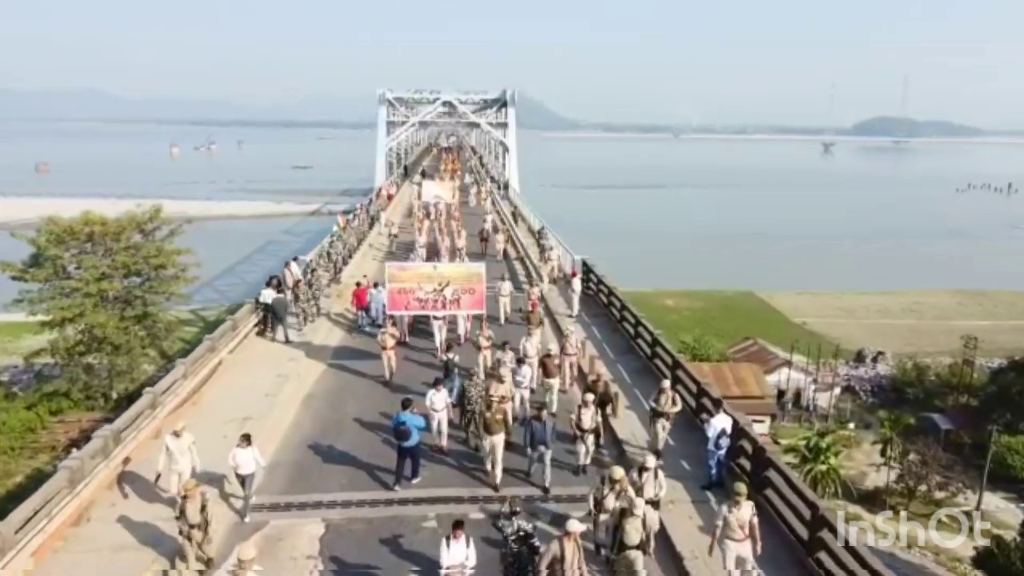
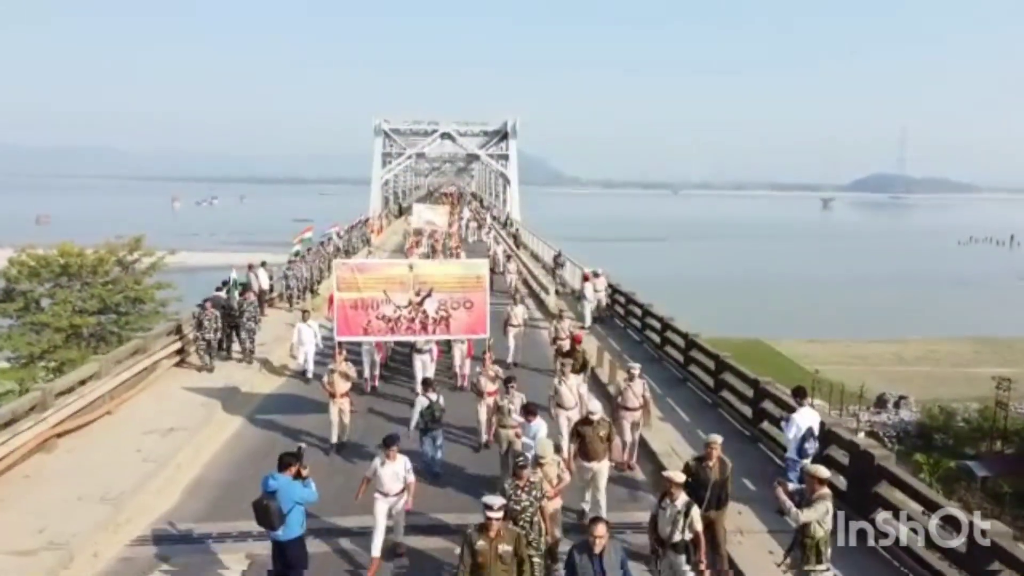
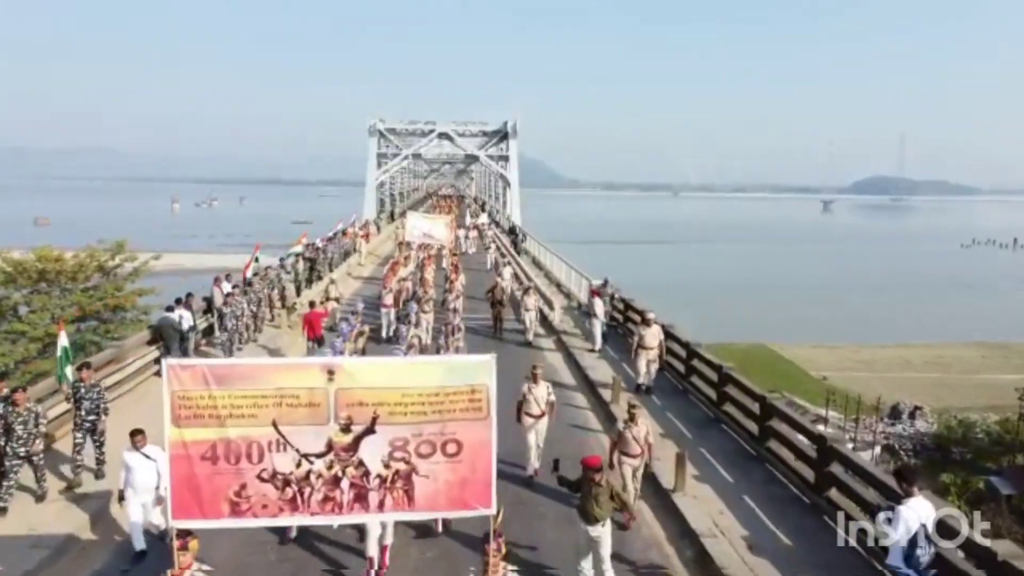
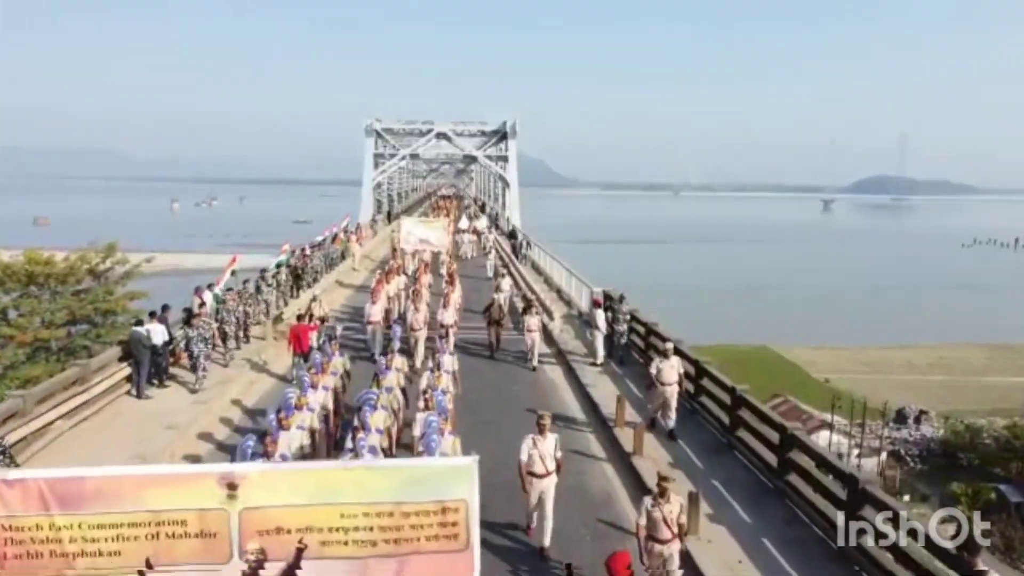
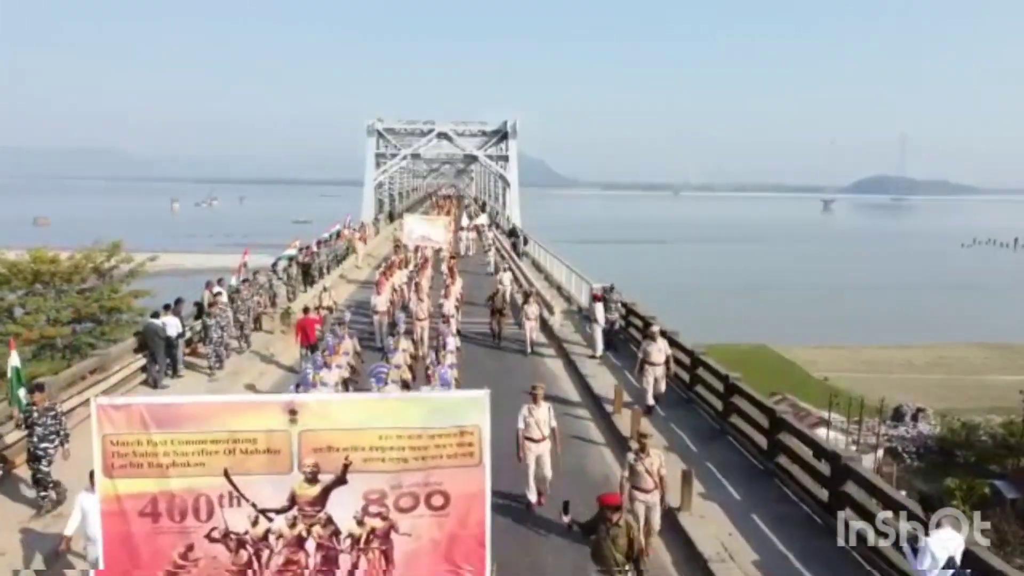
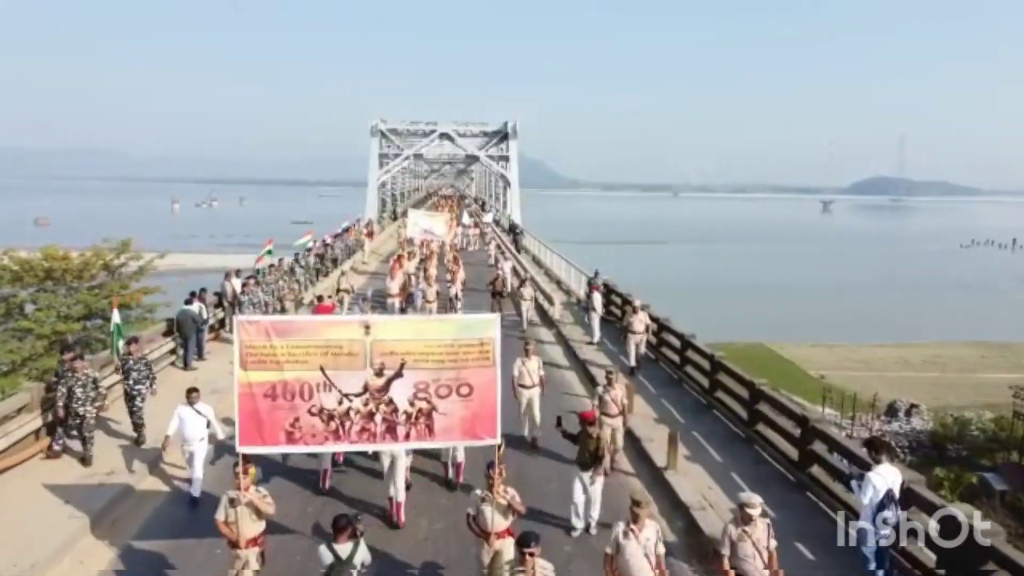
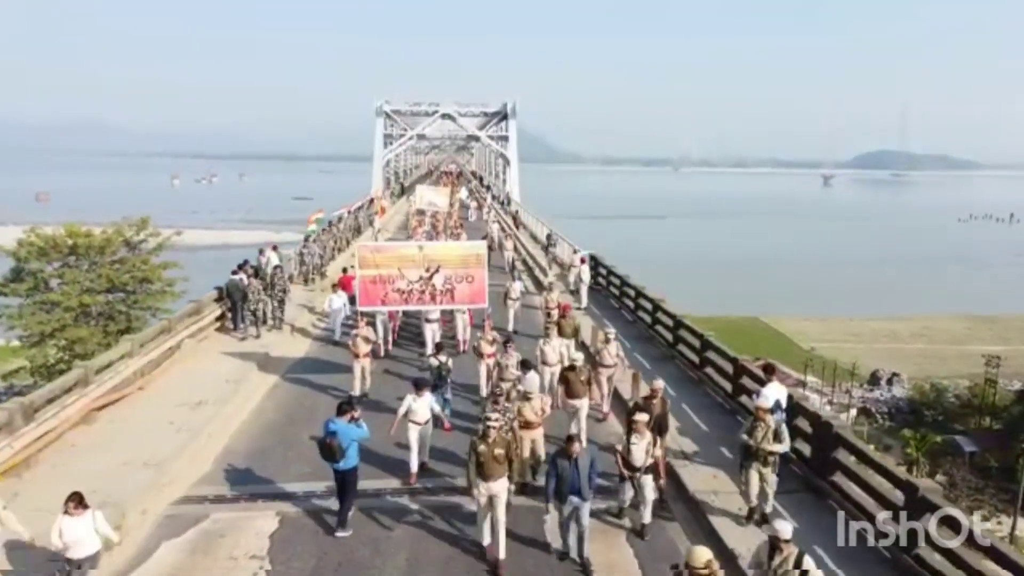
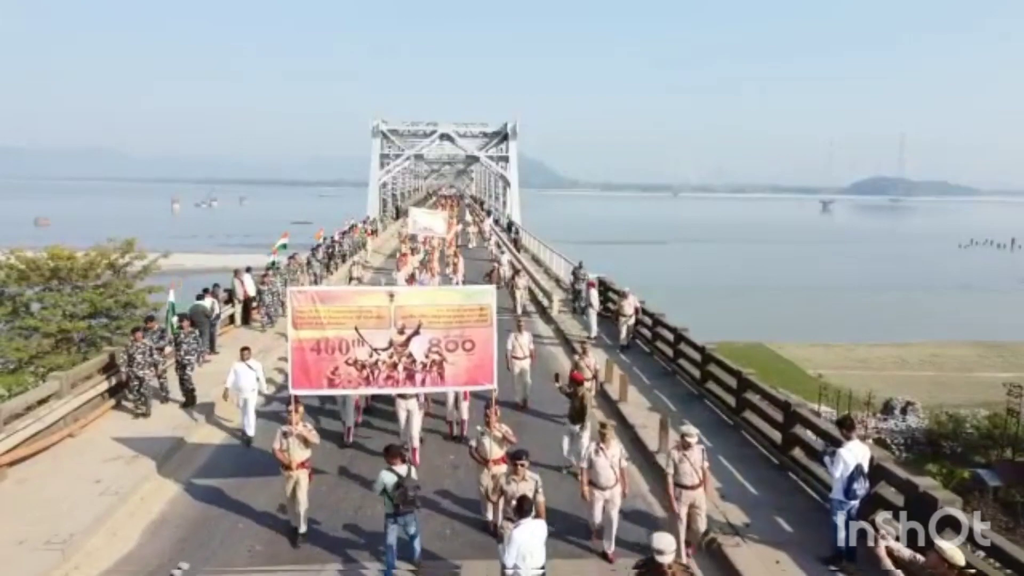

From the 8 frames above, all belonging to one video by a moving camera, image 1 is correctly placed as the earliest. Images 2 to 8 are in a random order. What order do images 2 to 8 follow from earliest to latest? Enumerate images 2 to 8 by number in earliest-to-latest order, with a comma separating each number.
7, 2, 8, 6, 3, 5, 4
